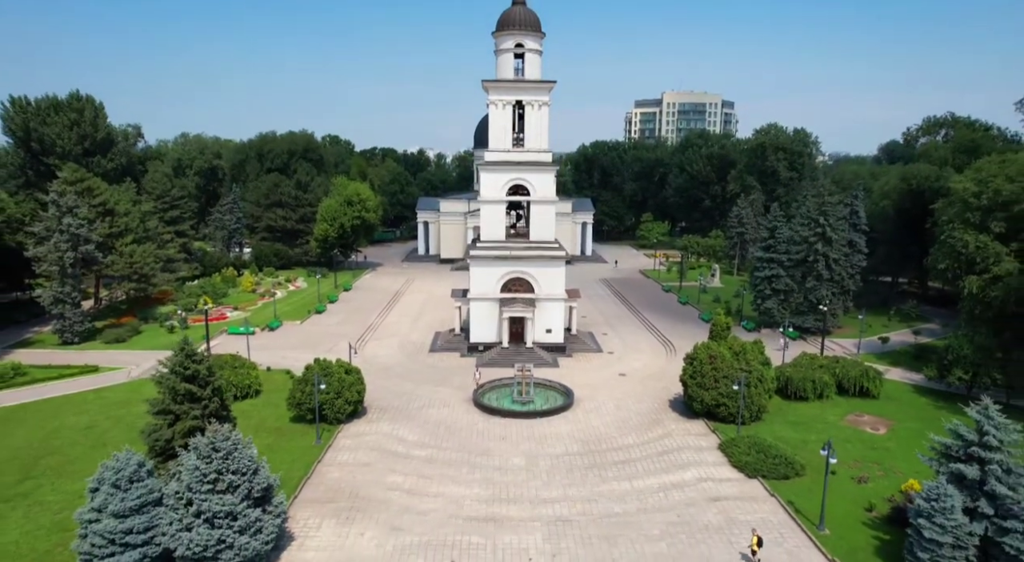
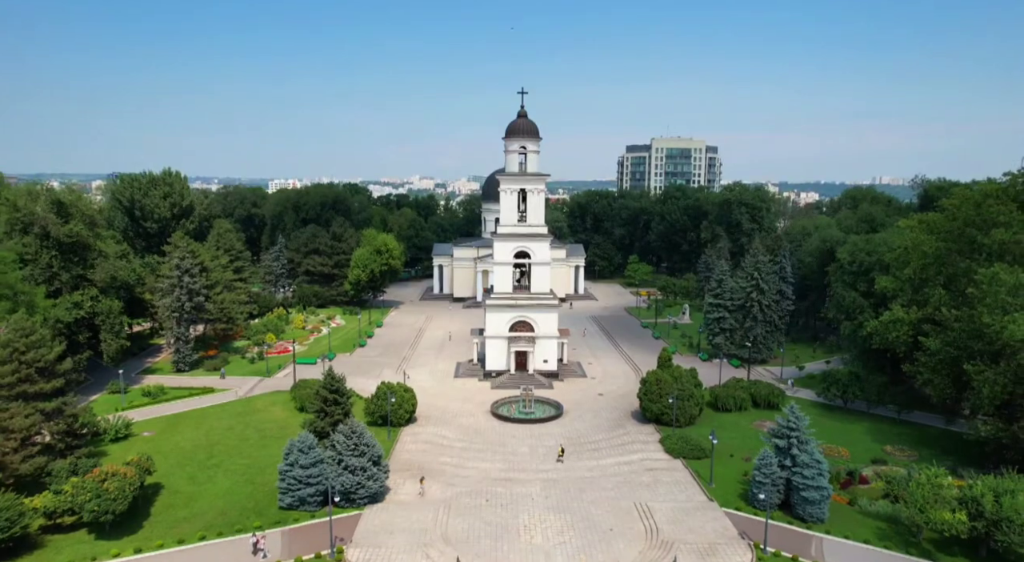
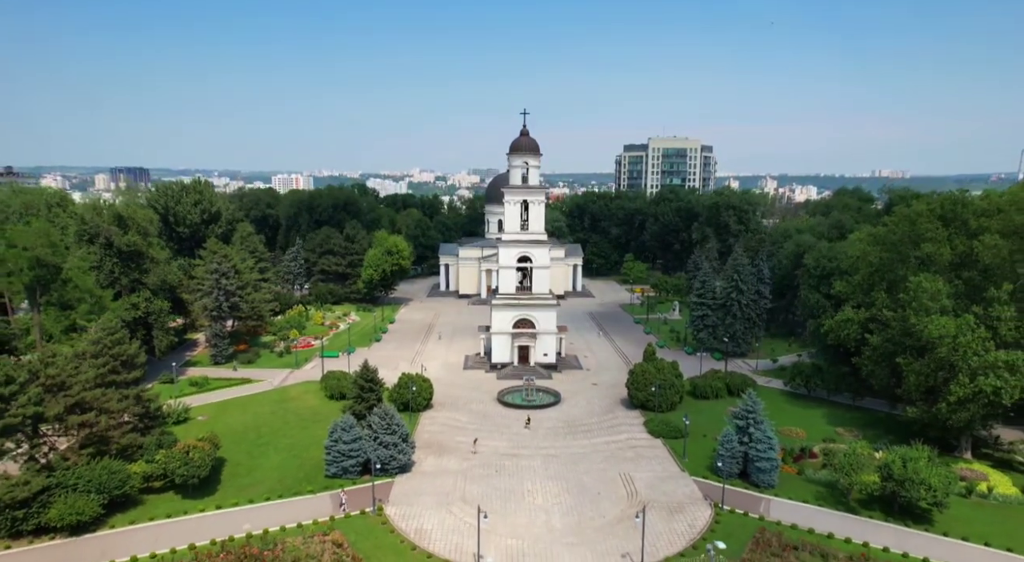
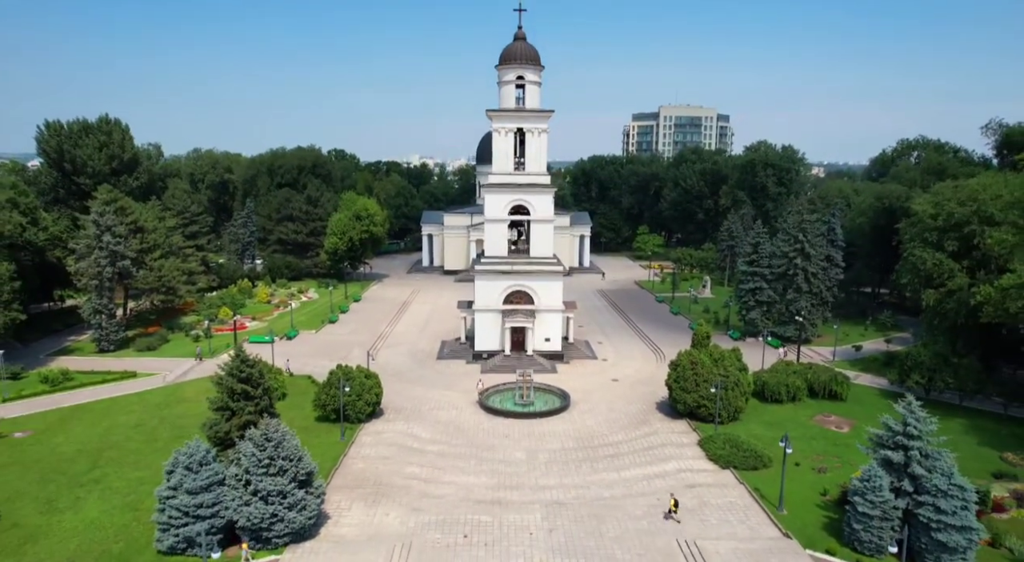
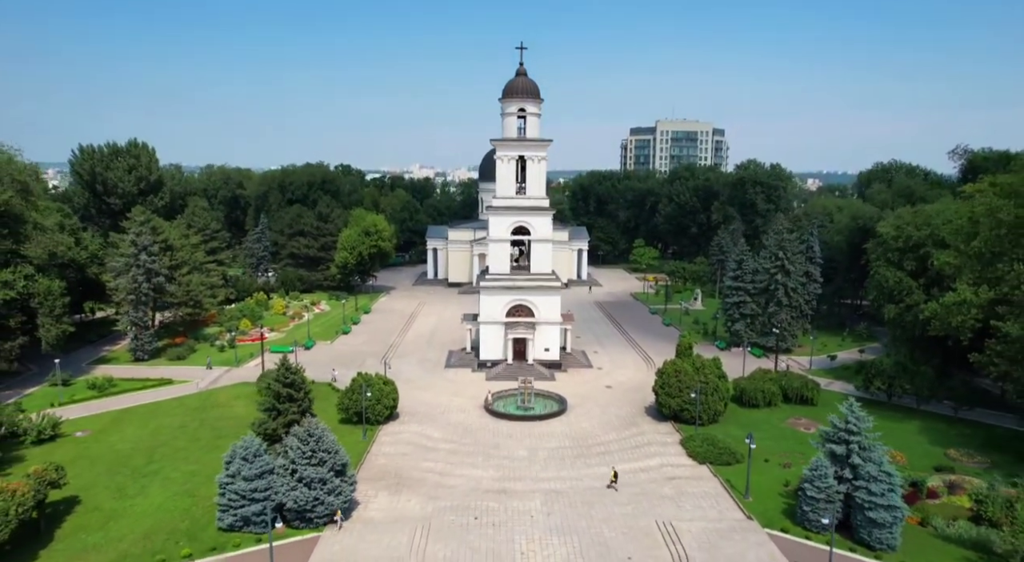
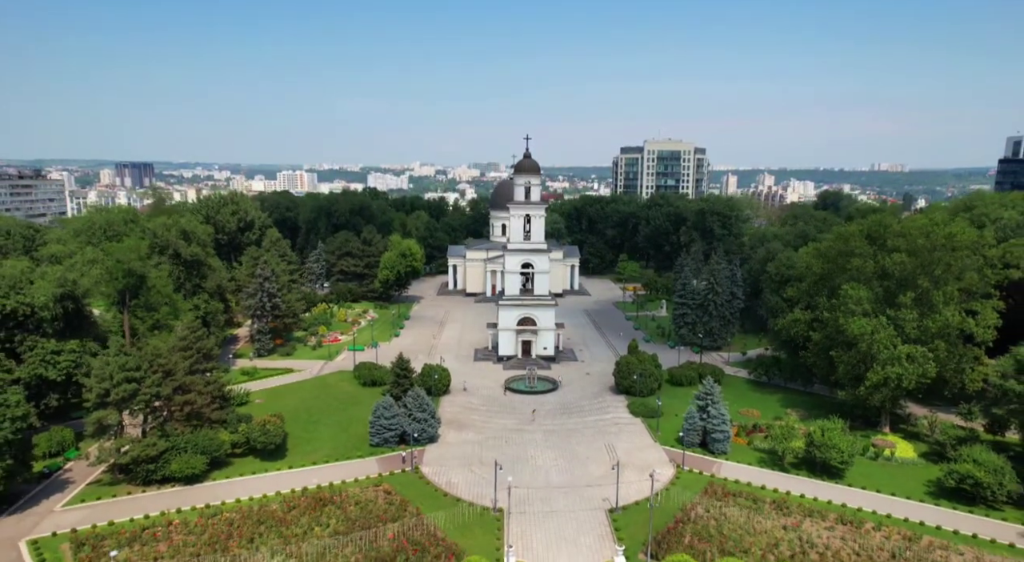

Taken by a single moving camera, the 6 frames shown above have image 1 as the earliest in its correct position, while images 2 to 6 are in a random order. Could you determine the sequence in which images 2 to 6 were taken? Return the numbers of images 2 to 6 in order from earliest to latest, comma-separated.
4, 5, 2, 3, 6
